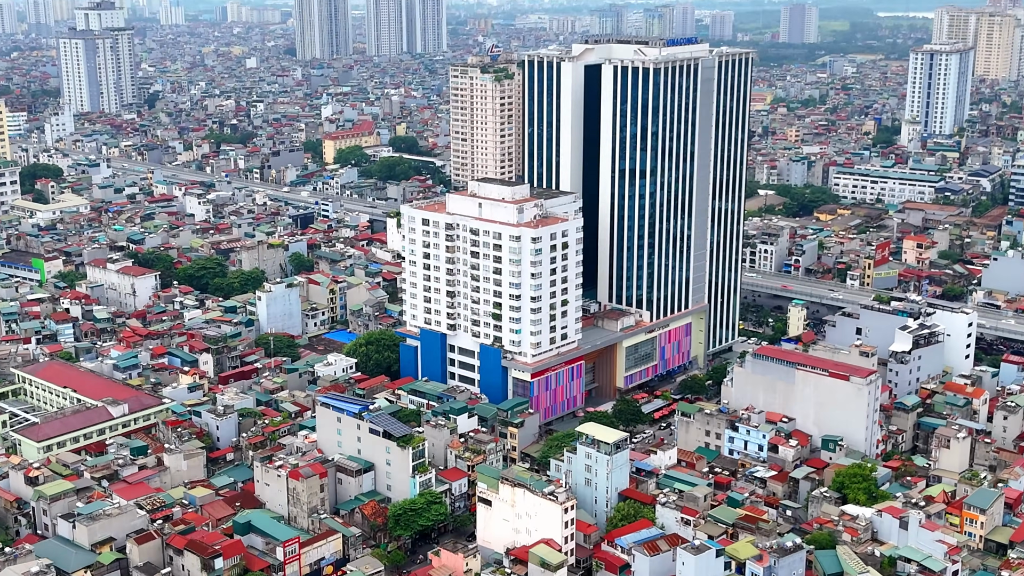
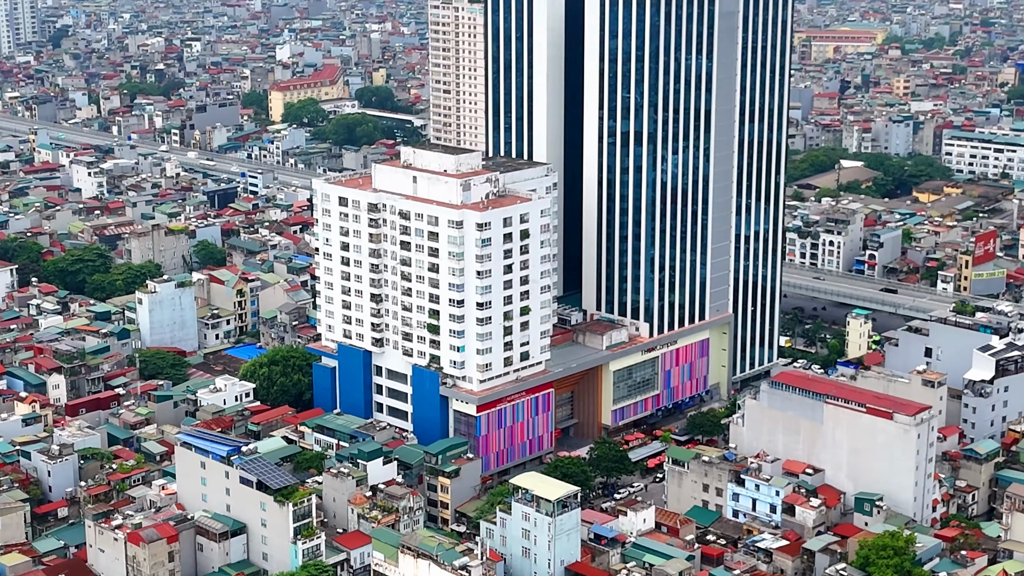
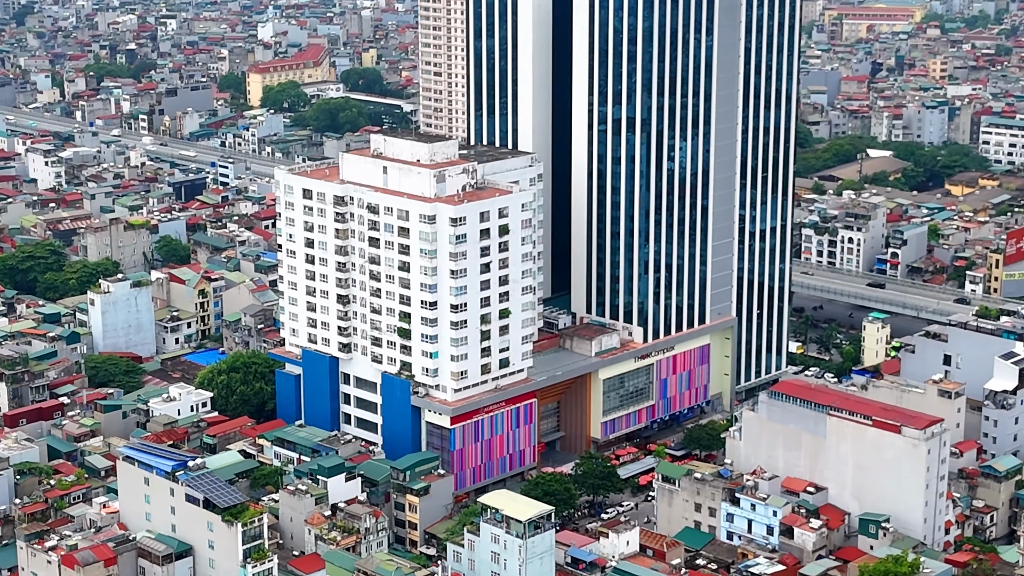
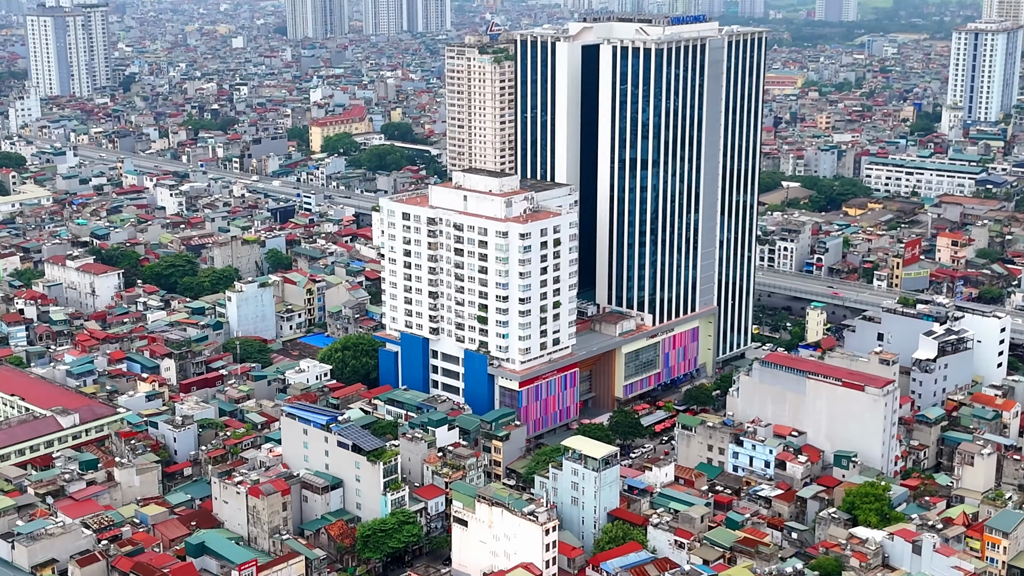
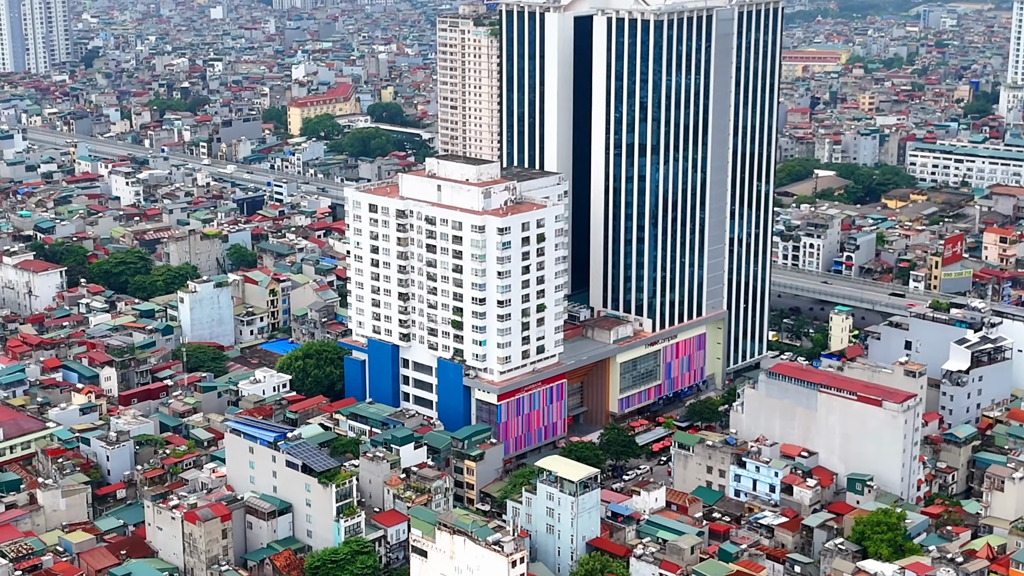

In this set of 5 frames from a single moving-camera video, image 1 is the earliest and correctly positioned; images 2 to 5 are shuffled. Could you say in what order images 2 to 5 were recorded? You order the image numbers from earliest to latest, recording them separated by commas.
4, 5, 2, 3
